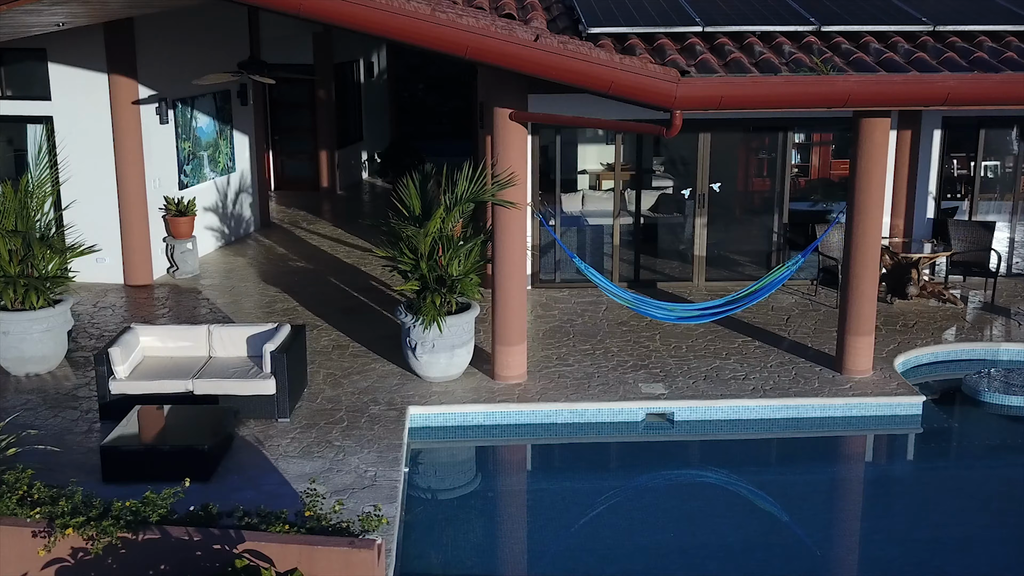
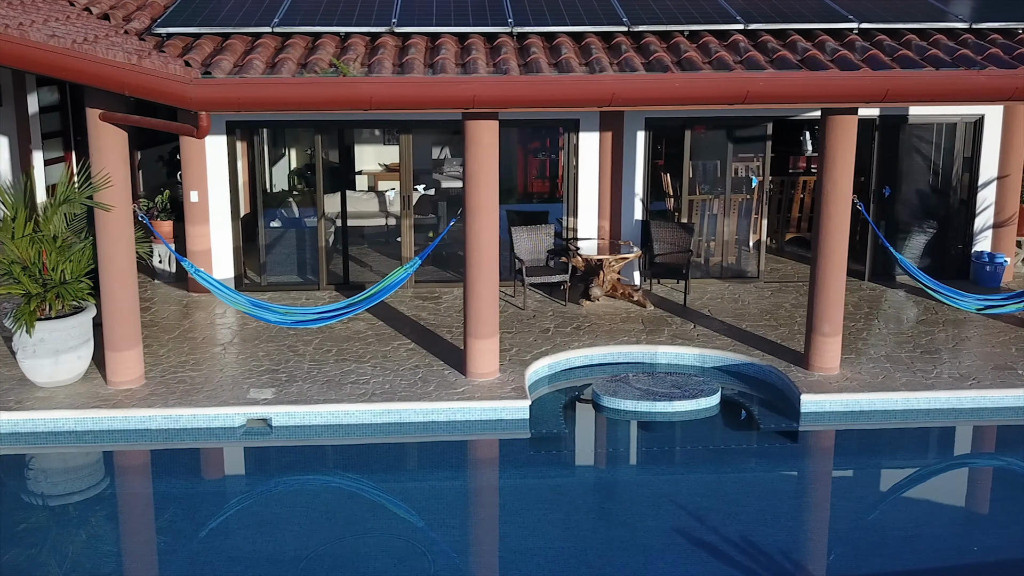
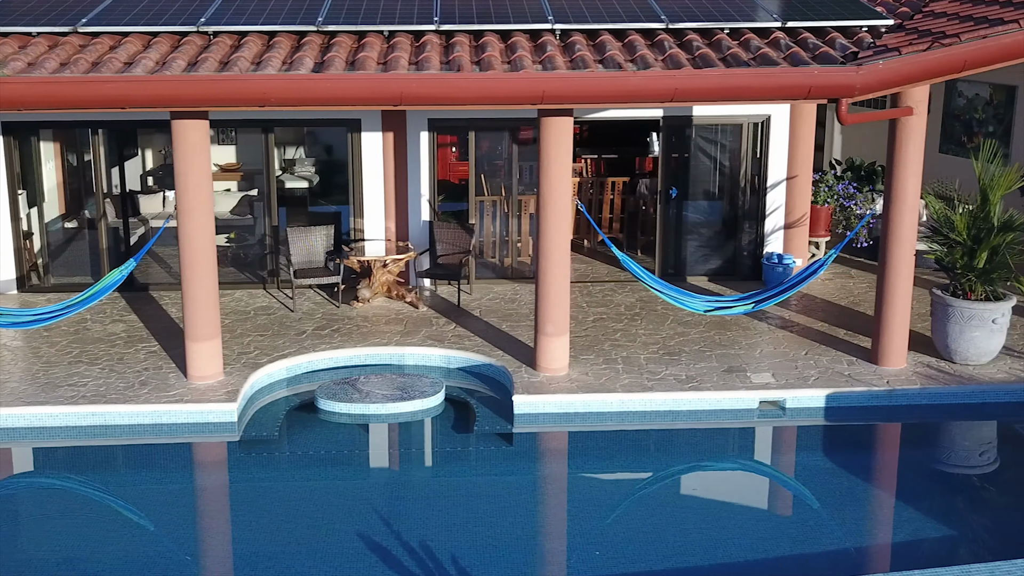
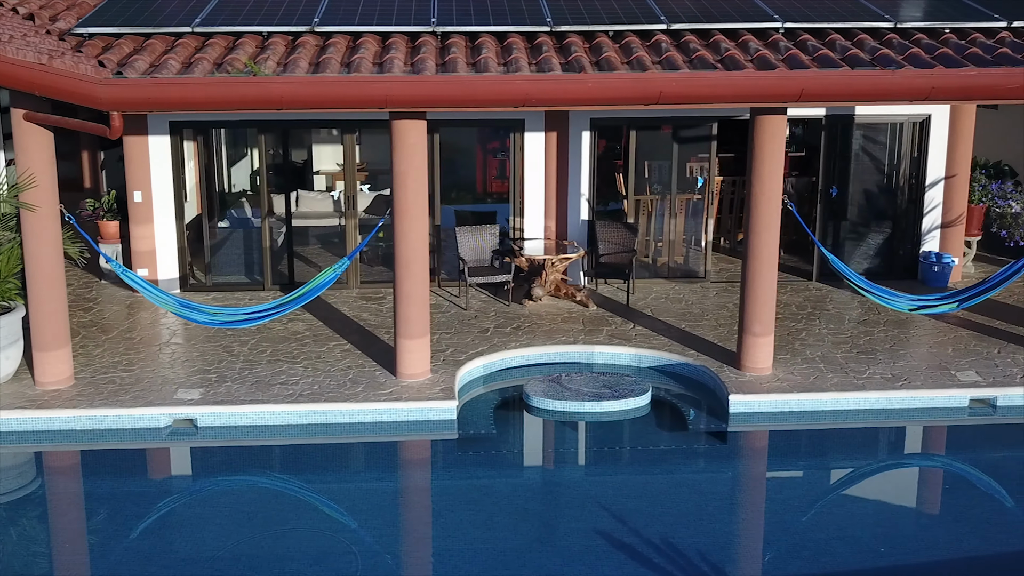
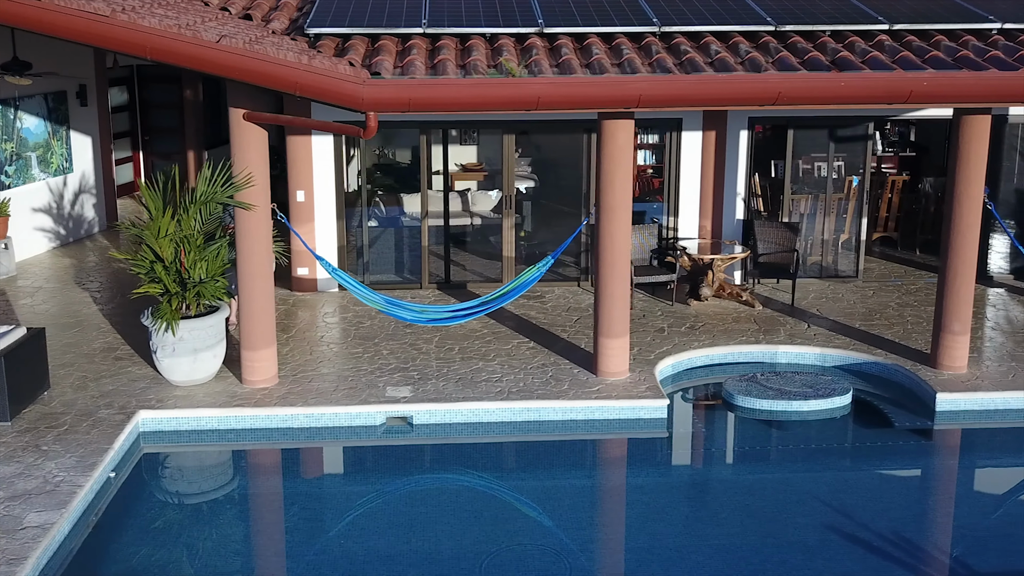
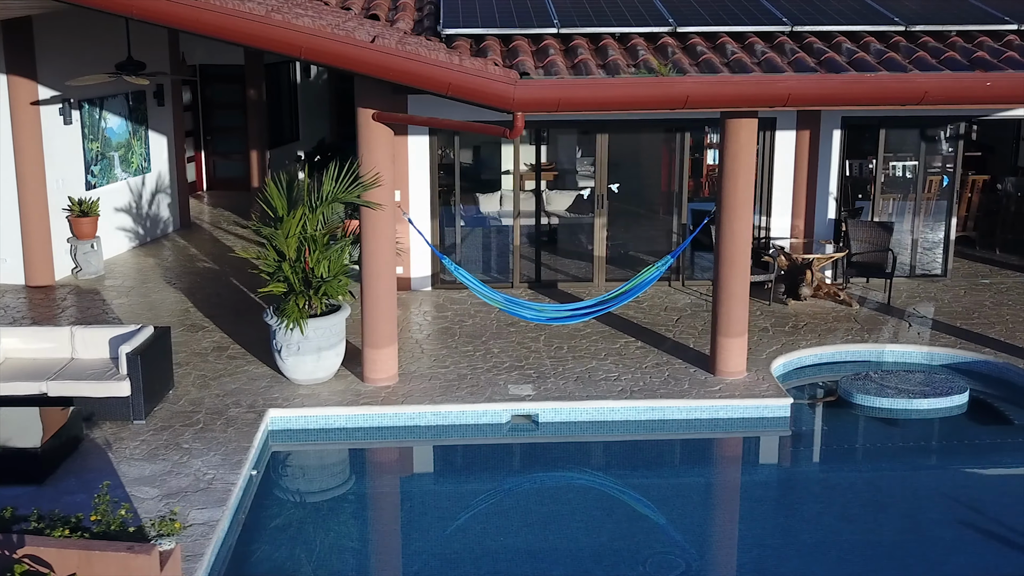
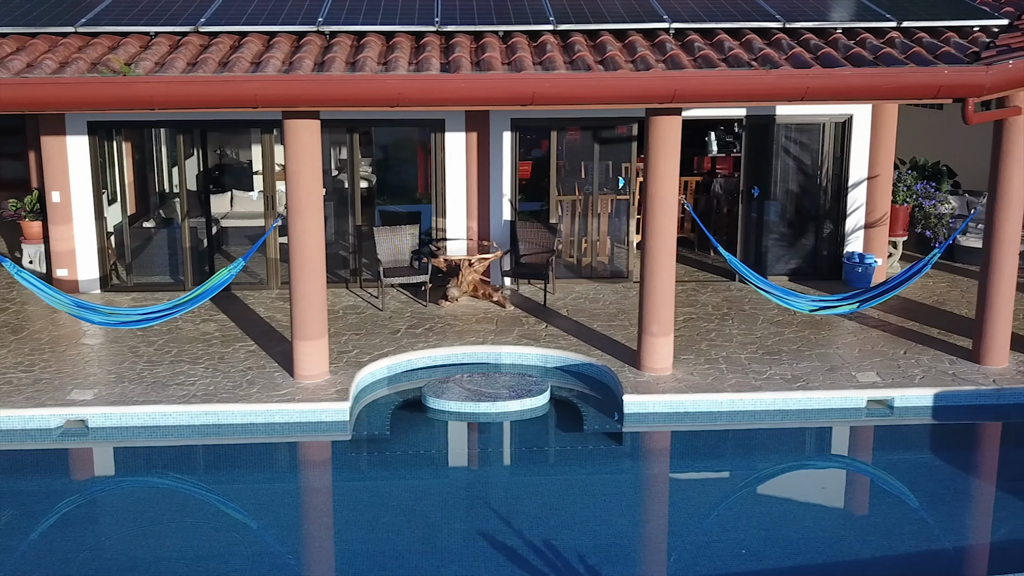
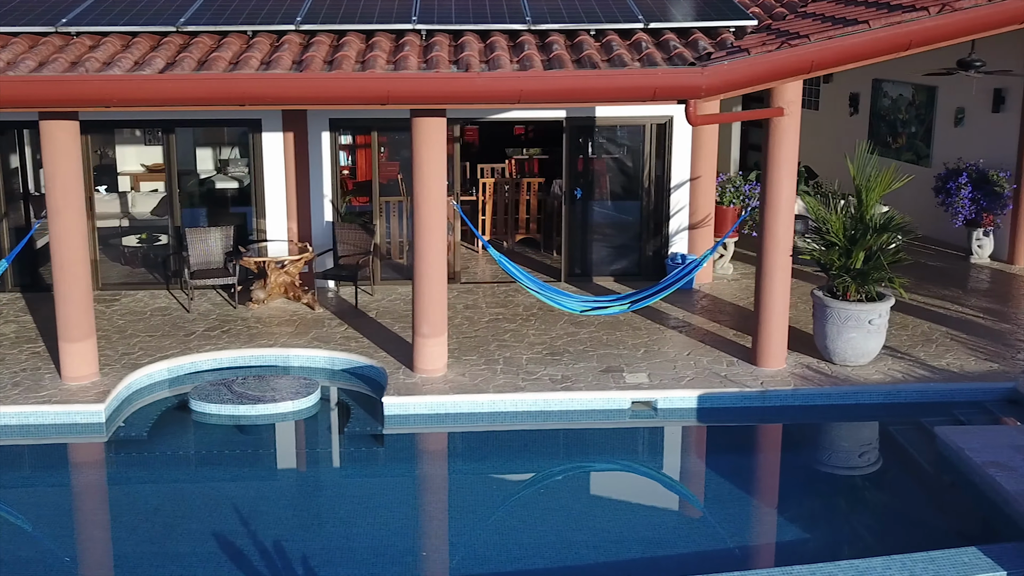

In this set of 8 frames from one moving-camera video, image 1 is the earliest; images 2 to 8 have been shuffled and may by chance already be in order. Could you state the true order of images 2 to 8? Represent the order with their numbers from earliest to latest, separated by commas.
6, 5, 2, 4, 7, 3, 8
